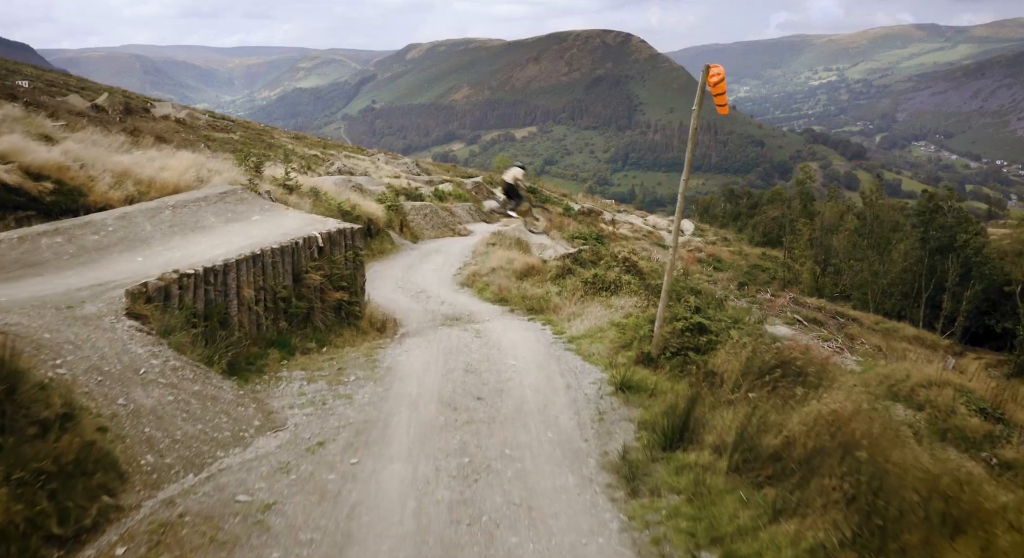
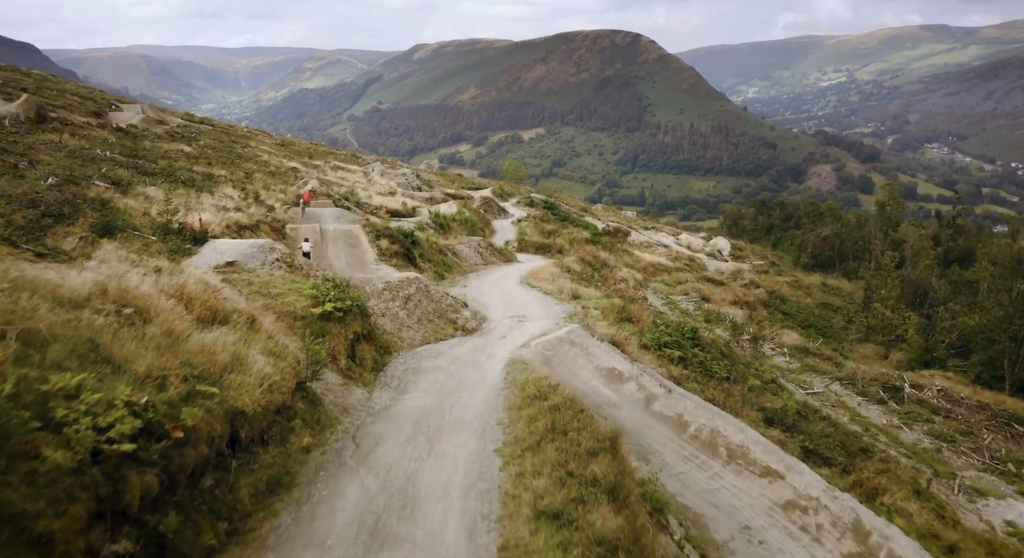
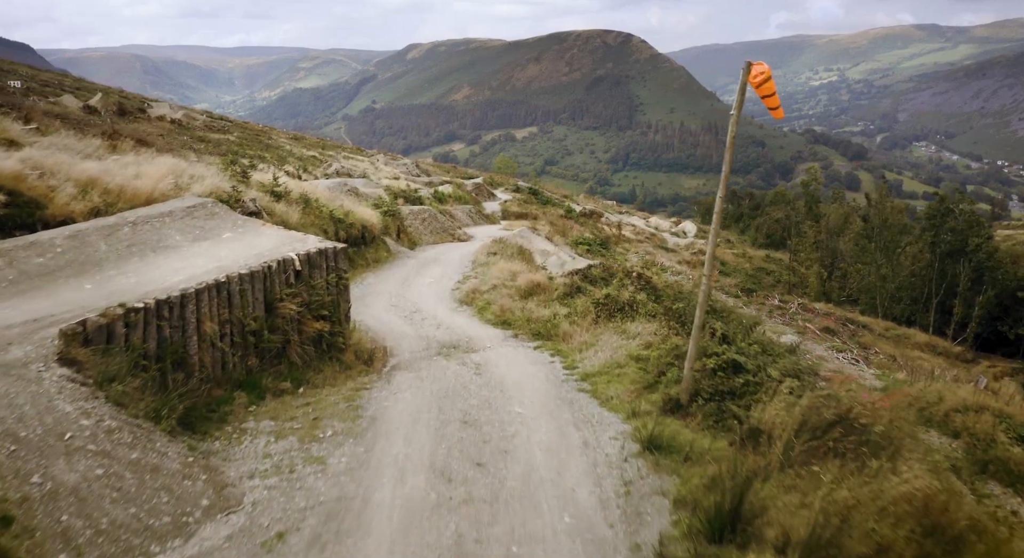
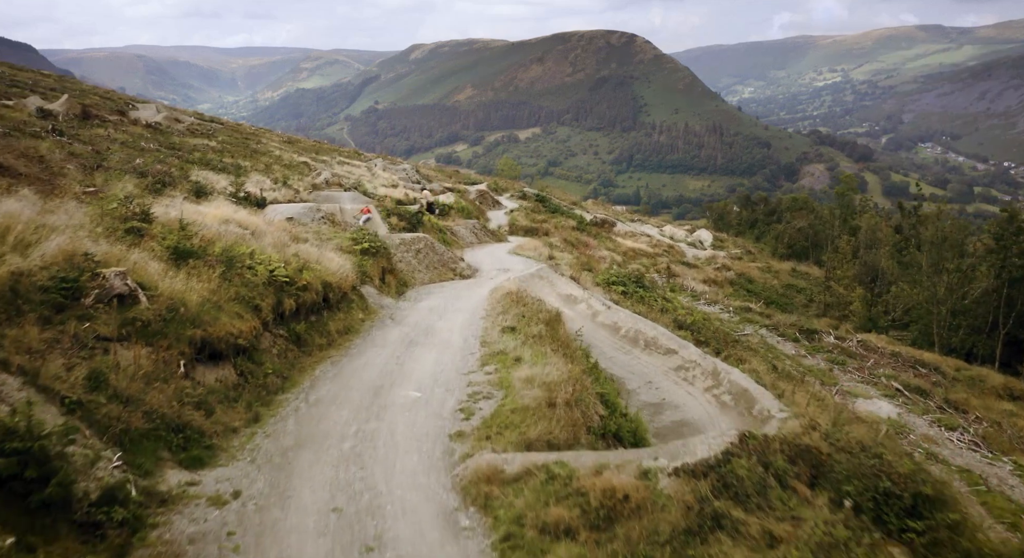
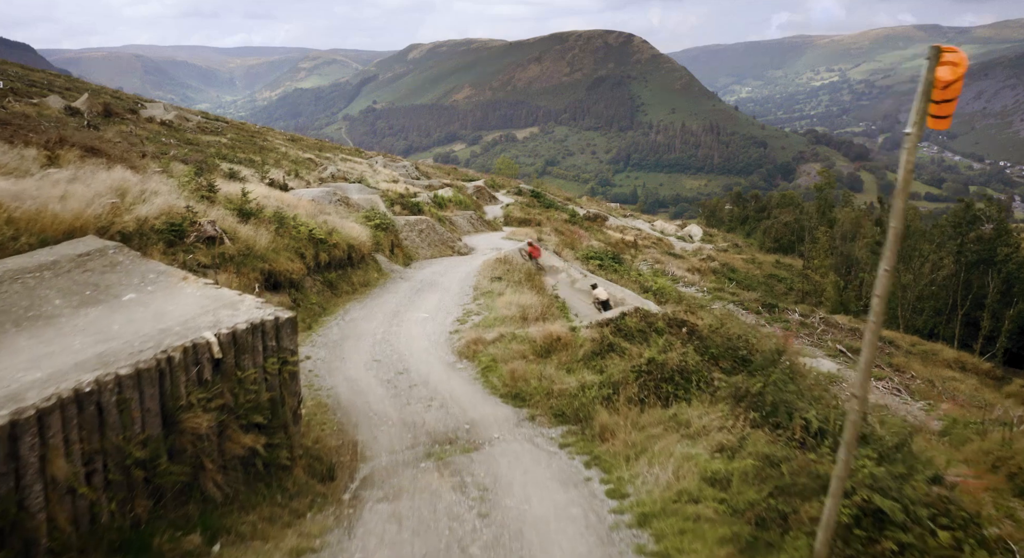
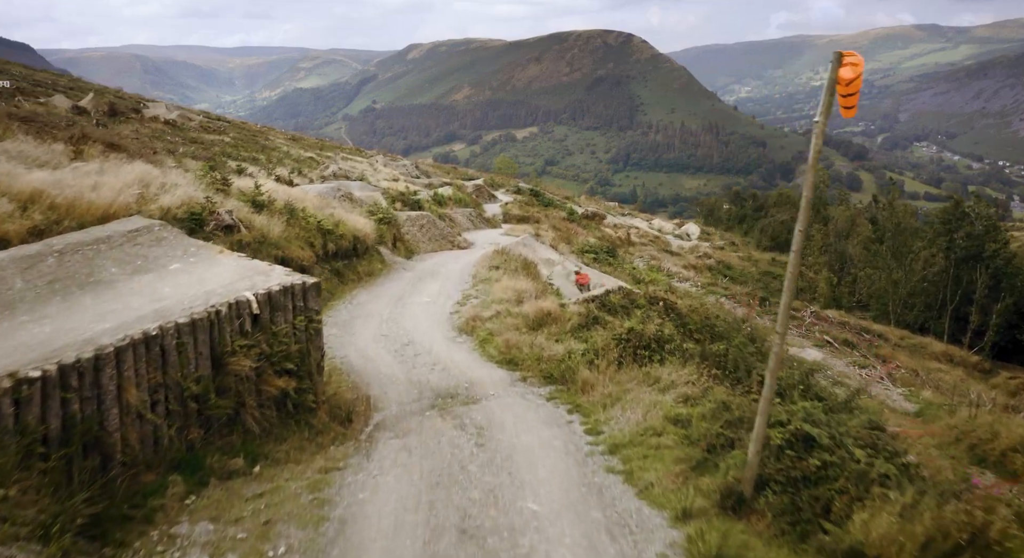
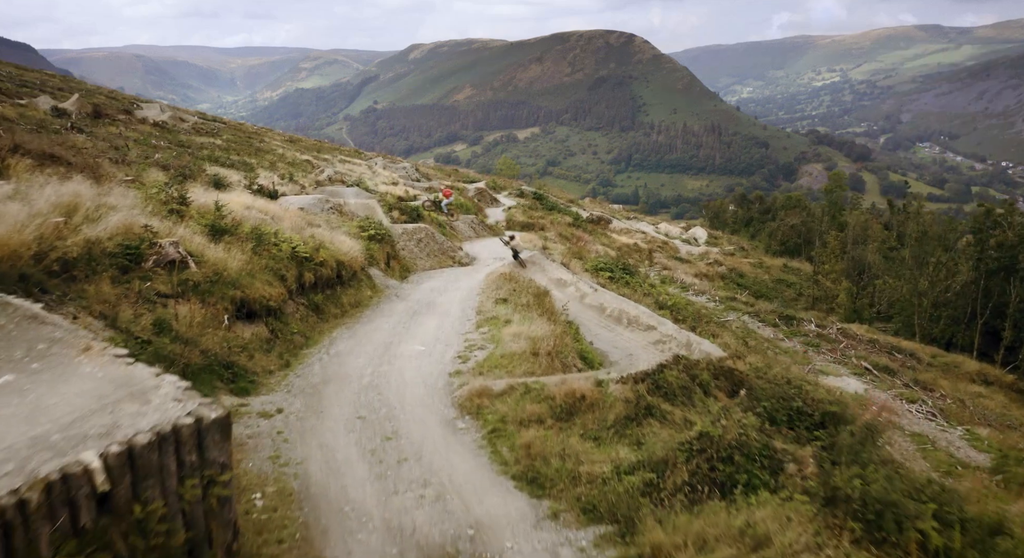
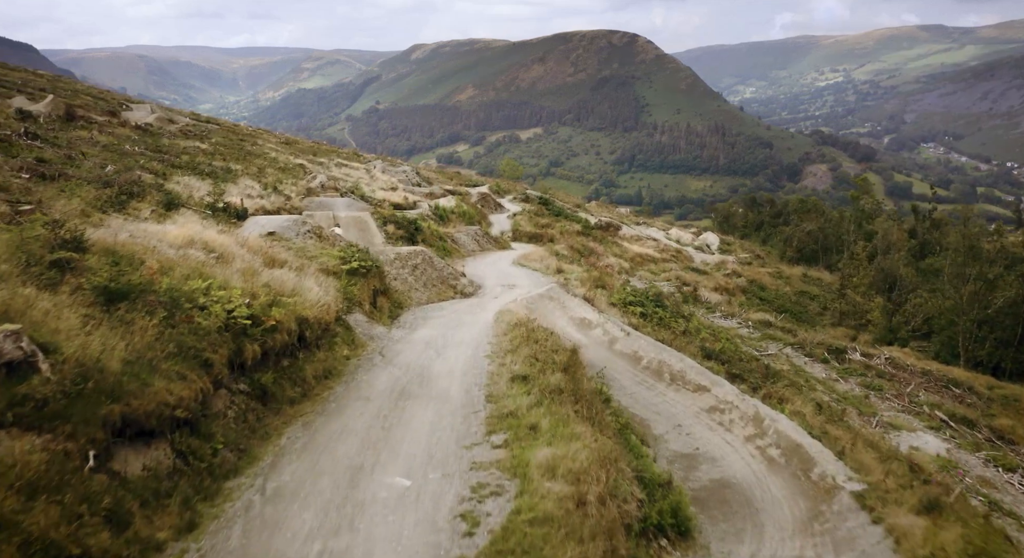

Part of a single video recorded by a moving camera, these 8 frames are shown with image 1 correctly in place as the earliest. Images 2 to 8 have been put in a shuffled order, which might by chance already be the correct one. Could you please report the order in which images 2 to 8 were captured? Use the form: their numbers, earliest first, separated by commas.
3, 6, 5, 7, 4, 8, 2
